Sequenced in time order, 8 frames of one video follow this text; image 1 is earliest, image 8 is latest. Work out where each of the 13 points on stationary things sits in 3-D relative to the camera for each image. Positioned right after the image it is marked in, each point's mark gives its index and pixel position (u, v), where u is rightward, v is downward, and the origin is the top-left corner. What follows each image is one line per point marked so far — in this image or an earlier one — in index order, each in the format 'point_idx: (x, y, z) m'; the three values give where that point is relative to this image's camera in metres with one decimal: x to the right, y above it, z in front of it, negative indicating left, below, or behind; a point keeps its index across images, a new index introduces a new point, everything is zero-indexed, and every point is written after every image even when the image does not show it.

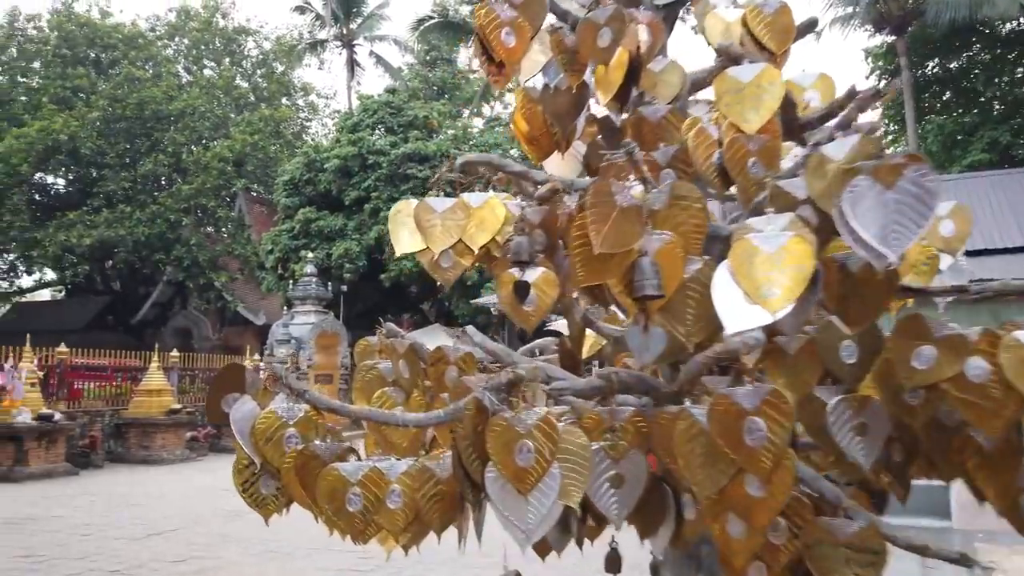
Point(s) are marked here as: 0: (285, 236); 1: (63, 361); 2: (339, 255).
0: (-5.8, +1.3, +19.4) m
1: (-6.7, -1.1, +11.3) m
2: (-4.2, +0.8, +18.4) m
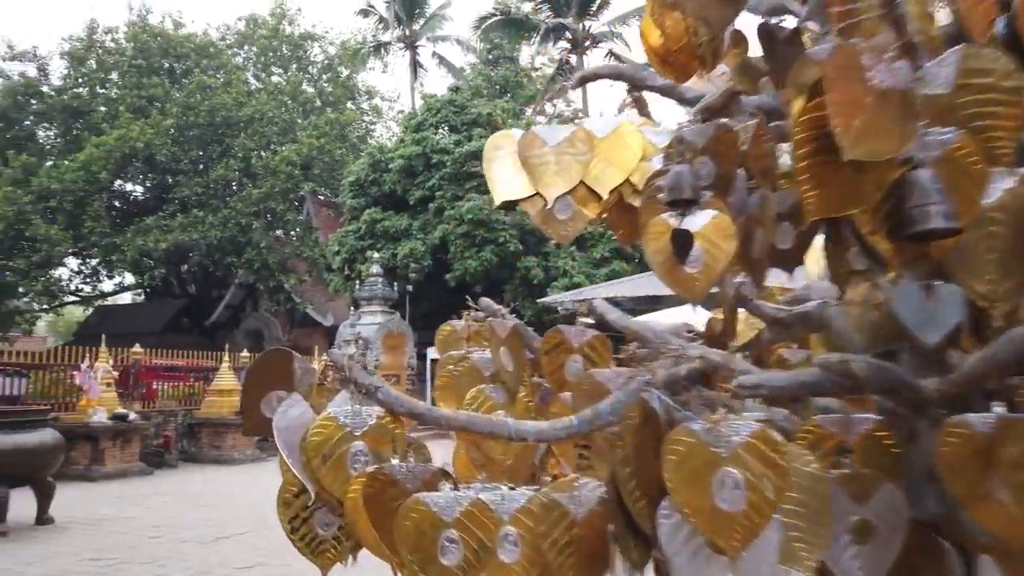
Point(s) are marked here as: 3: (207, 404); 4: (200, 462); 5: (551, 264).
0: (-4.1, +1.3, +19.4) m
1: (-5.6, -1.1, +11.5) m
2: (-2.6, +0.8, +18.3) m
3: (-4.9, -1.9, +12.2) m
4: (-4.9, -2.7, +12.0) m
5: (+0.9, +0.6, +18.5) m
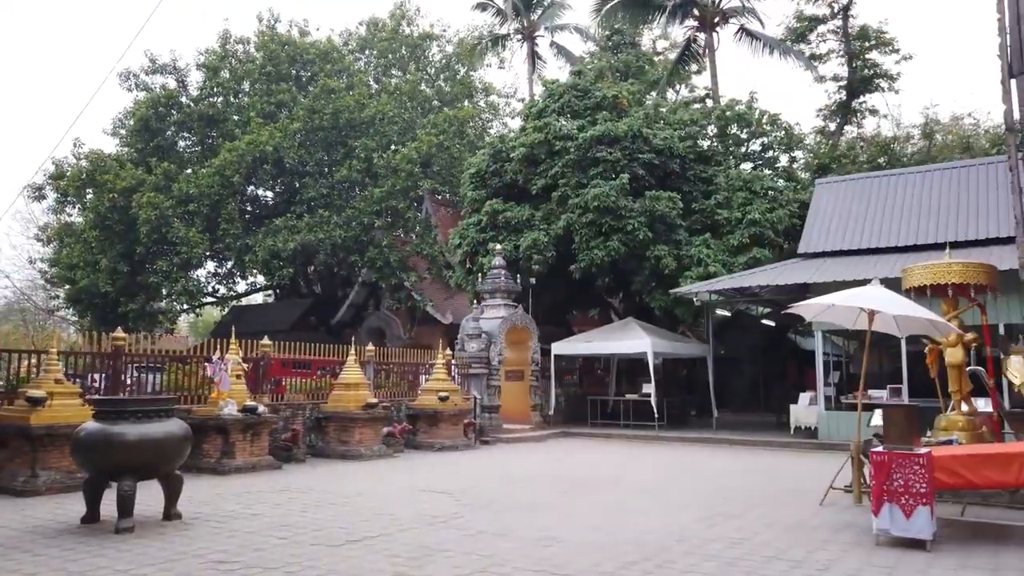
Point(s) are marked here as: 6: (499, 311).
0: (-1.0, +1.5, +18.9) m
1: (-3.6, -1.0, +11.3) m
2: (+0.4, +1.0, +17.6) m
3: (-2.8, -1.7, +11.9) m
4: (-2.8, -2.6, +11.7) m
5: (+3.8, +0.8, +17.2) m
6: (-0.3, -0.5, +16.7) m
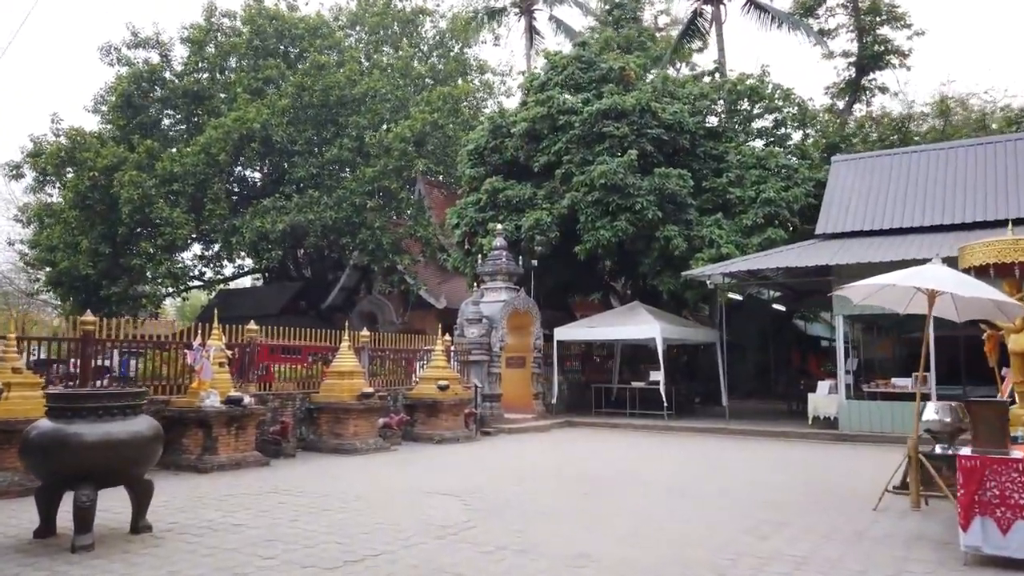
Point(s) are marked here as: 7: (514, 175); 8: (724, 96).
0: (-1.0, +1.9, +17.9) m
1: (-3.5, -0.7, +10.3) m
2: (+0.4, +1.3, +16.7) m
3: (-2.7, -1.4, +11.0) m
4: (-2.7, -2.3, +10.8) m
5: (+3.9, +1.2, +16.4) m
6: (-0.2, -0.1, +15.8) m
7: (+0.1, +2.7, +18.3) m
8: (+5.1, +4.6, +18.2) m
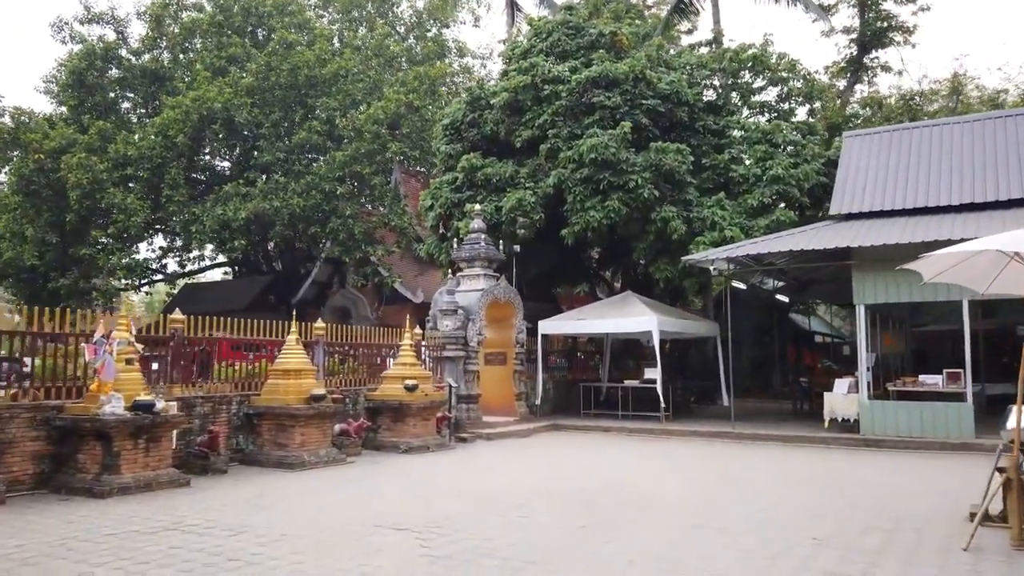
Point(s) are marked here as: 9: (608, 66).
0: (-1.4, +2.1, +16.2) m
1: (-3.8, -0.5, +8.5) m
2: (0.0, +1.6, +14.9) m
3: (-3.0, -1.2, +9.3) m
4: (-3.0, -2.1, +9.1) m
5: (+3.5, +1.4, +14.8) m
6: (-0.6, +0.1, +14.1) m
7: (-0.4, +2.9, +16.6) m
8: (+4.6, +4.8, +16.6) m
9: (+1.9, +4.4, +15.1) m
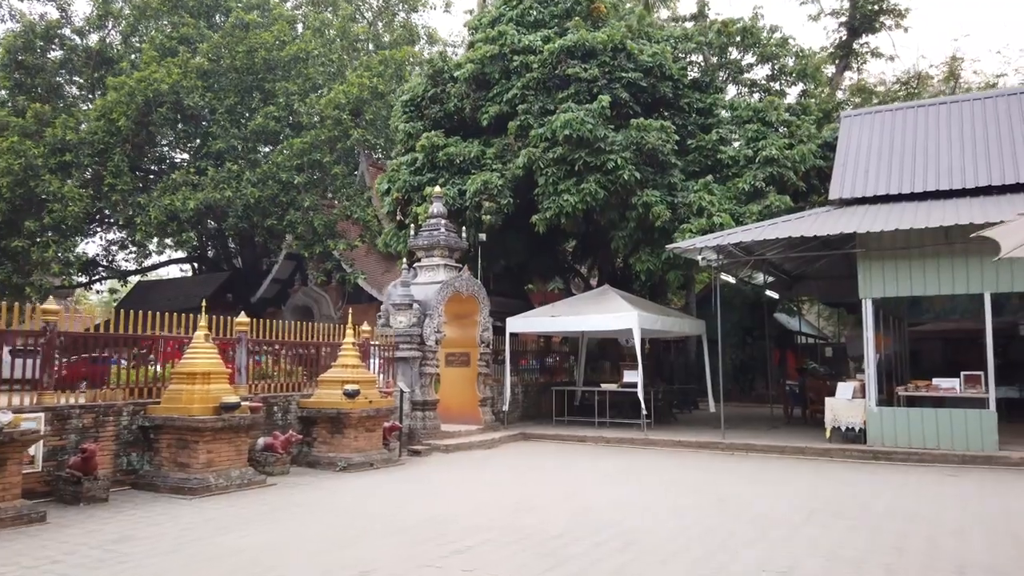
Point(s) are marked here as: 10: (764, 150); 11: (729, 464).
0: (-2.0, +2.3, +14.6) m
1: (-4.2, -0.3, +6.9) m
2: (-0.6, +1.7, +13.4) m
3: (-3.4, -1.1, +7.6) m
4: (-3.4, -1.9, +7.4) m
5: (+2.8, +1.5, +13.3) m
6: (-1.2, +0.2, +12.5) m
7: (-1.0, +3.1, +15.0) m
8: (+4.0, +4.9, +15.2) m
9: (+1.3, +4.5, +13.6) m
10: (+4.4, +2.4, +13.3) m
11: (+3.0, -2.4, +10.3) m
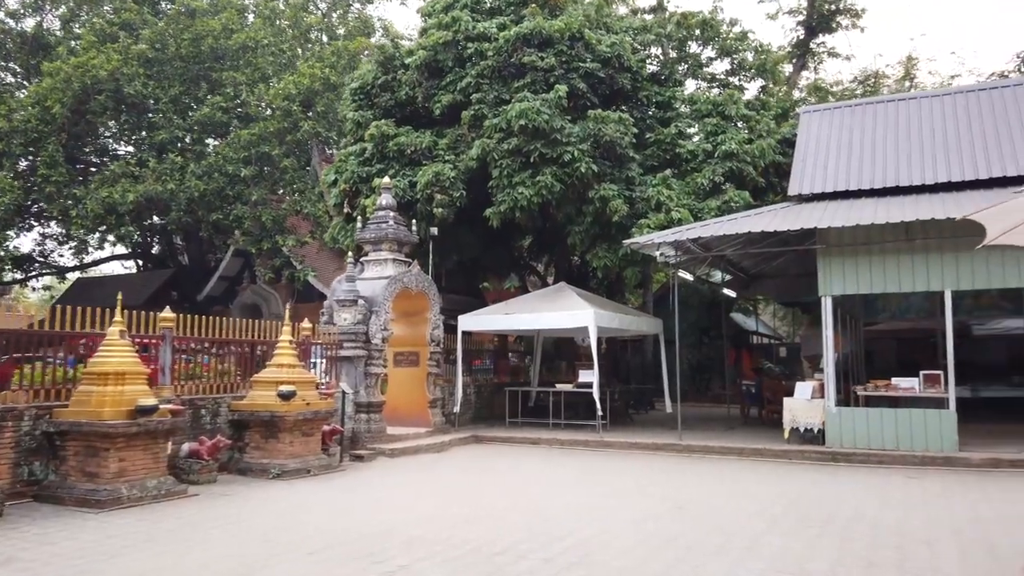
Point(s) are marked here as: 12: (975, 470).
0: (-2.9, +2.3, +13.9) m
1: (-4.6, -0.3, +6.1) m
2: (-1.4, +1.8, +12.8) m
3: (-3.9, -1.0, +6.9) m
4: (-3.9, -1.9, +6.7) m
5: (+2.0, +1.6, +12.9) m
6: (-2.0, +0.3, +11.9) m
7: (-1.9, +3.1, +14.4) m
8: (+3.1, +5.0, +14.8) m
9: (+0.5, +4.6, +13.1) m
10: (+3.6, +2.4, +13.0) m
11: (+2.3, -2.3, +9.9) m
12: (+5.7, -2.2, +9.3) m
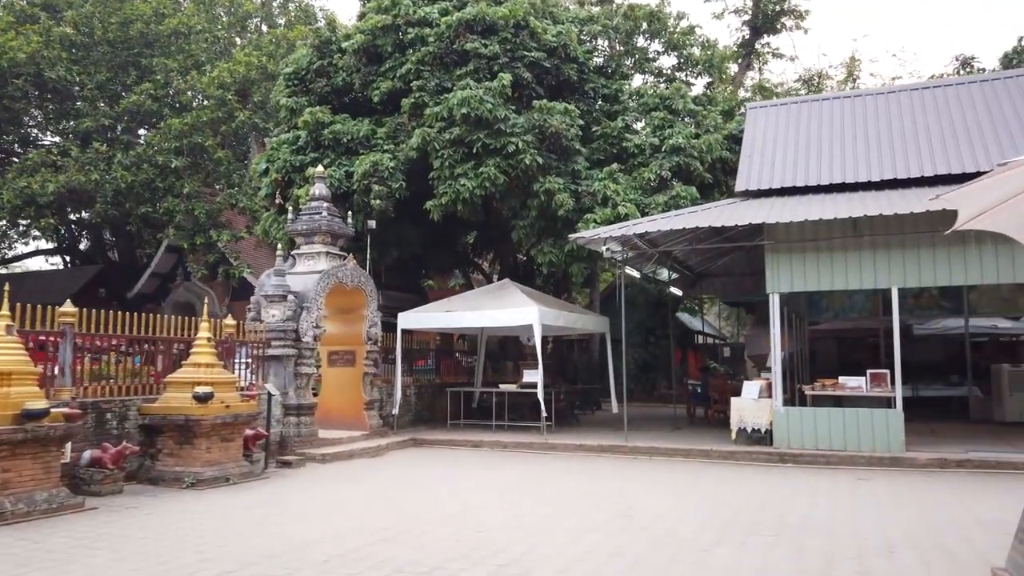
0: (-3.9, +2.4, +13.2) m
1: (-5.1, -0.2, +5.3) m
2: (-2.4, +1.8, +12.2) m
3: (-4.4, -0.9, +6.1) m
4: (-4.4, -1.8, +5.9) m
5: (+1.1, +1.6, +12.5) m
6: (-2.8, +0.4, +11.3) m
7: (-2.9, +3.2, +13.7) m
8: (+2.0, +5.0, +14.5) m
9: (-0.4, +4.6, +12.7) m
10: (+2.6, +2.5, +12.7) m
11: (+1.5, -2.3, +9.5) m
12: (+4.9, -2.2, +9.2) m
